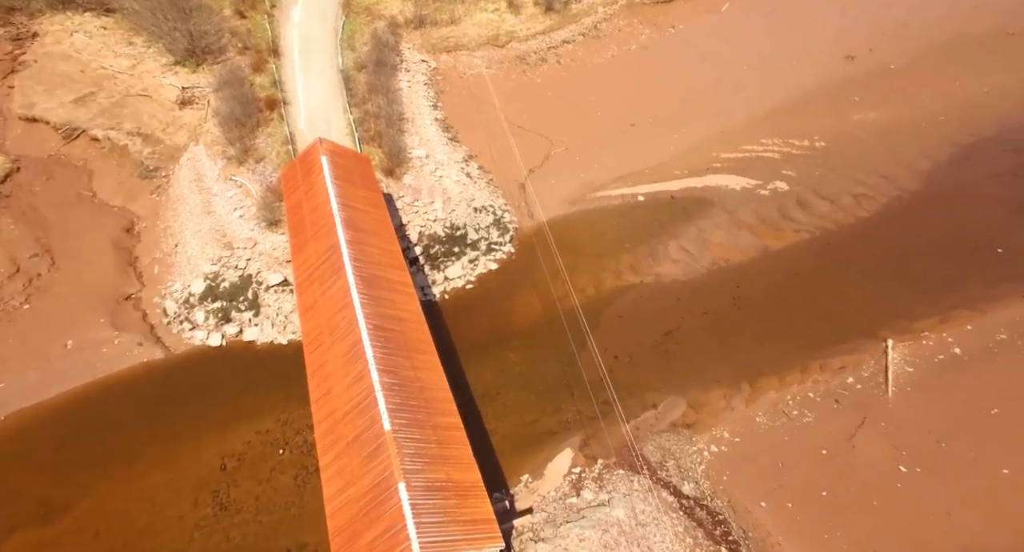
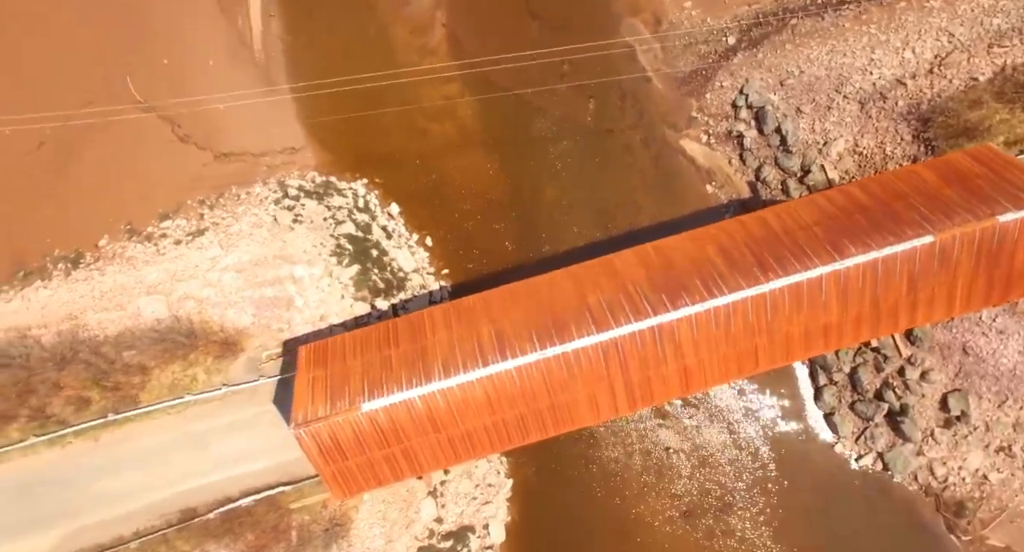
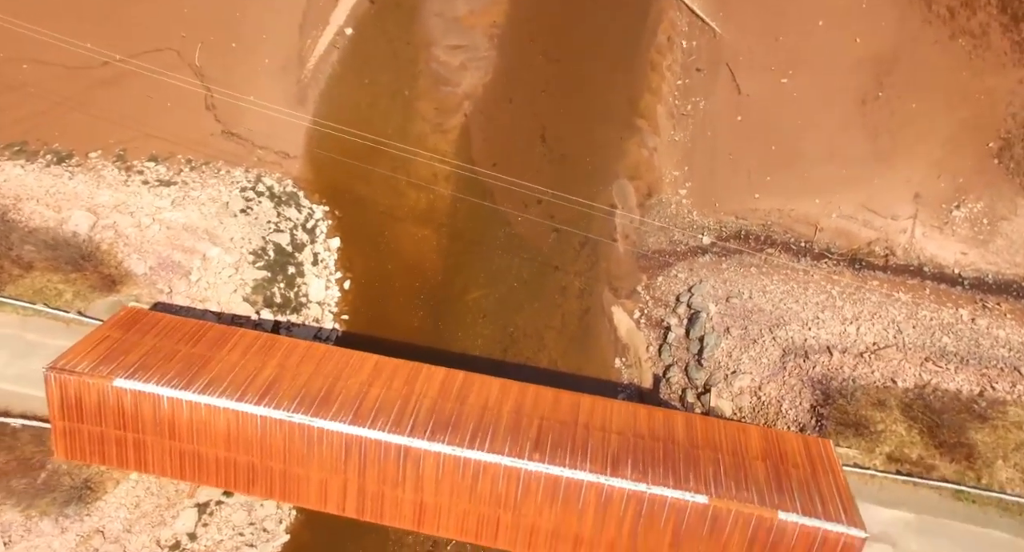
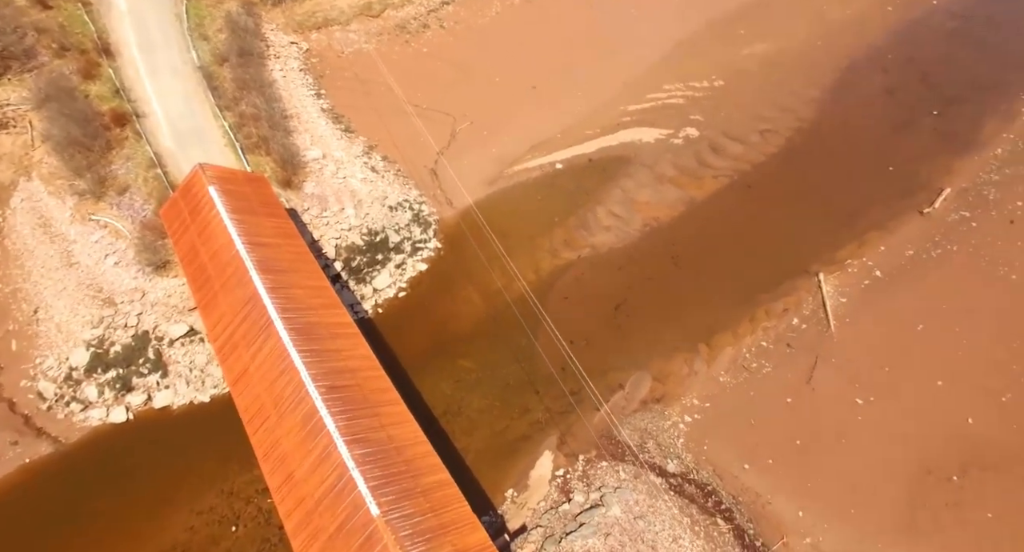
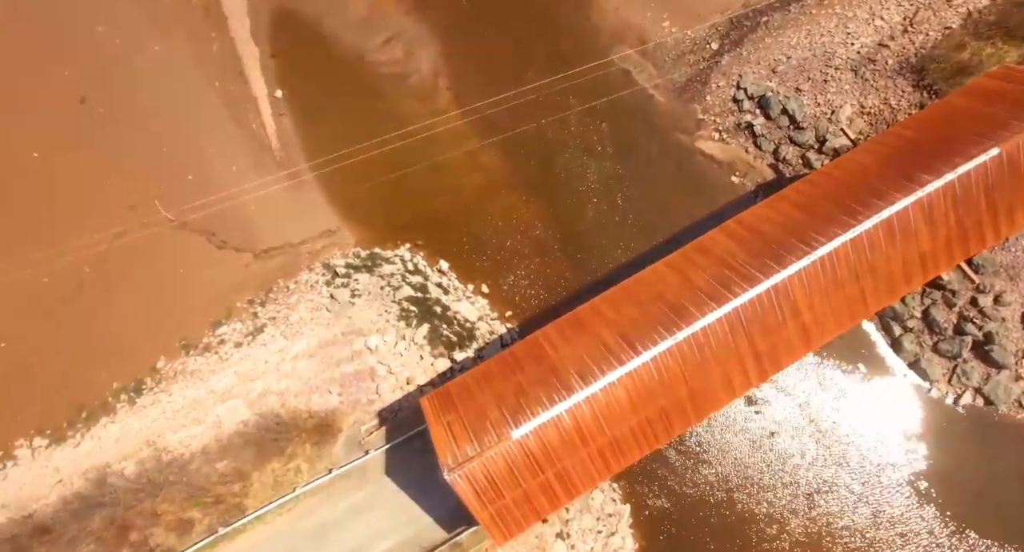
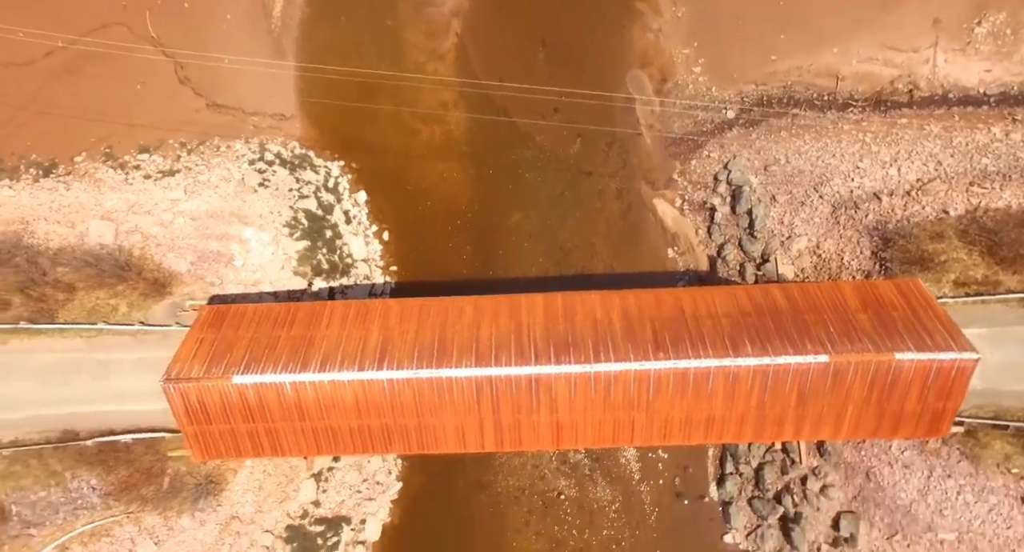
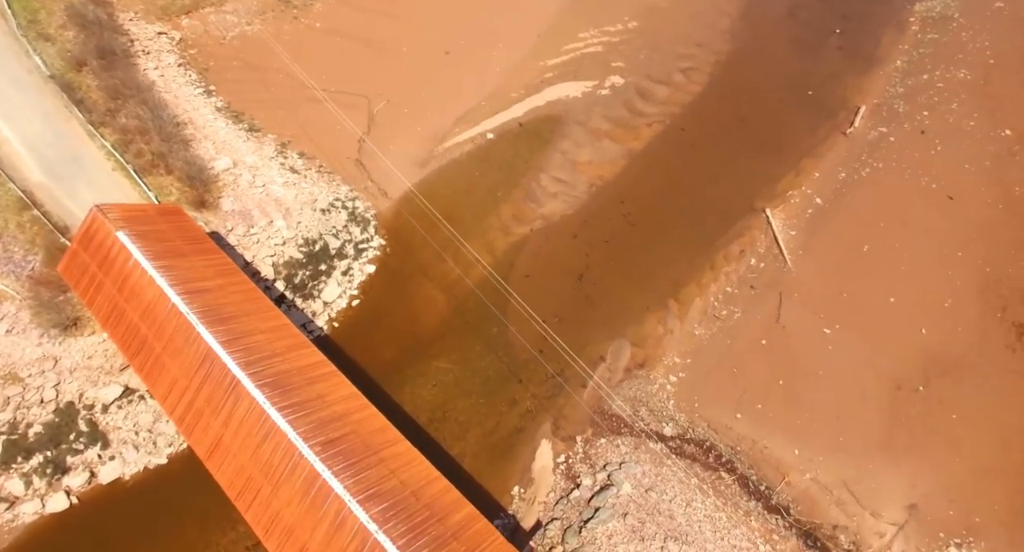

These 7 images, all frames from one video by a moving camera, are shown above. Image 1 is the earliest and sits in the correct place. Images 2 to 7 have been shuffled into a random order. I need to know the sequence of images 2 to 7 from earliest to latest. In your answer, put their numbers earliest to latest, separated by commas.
4, 7, 3, 6, 2, 5
